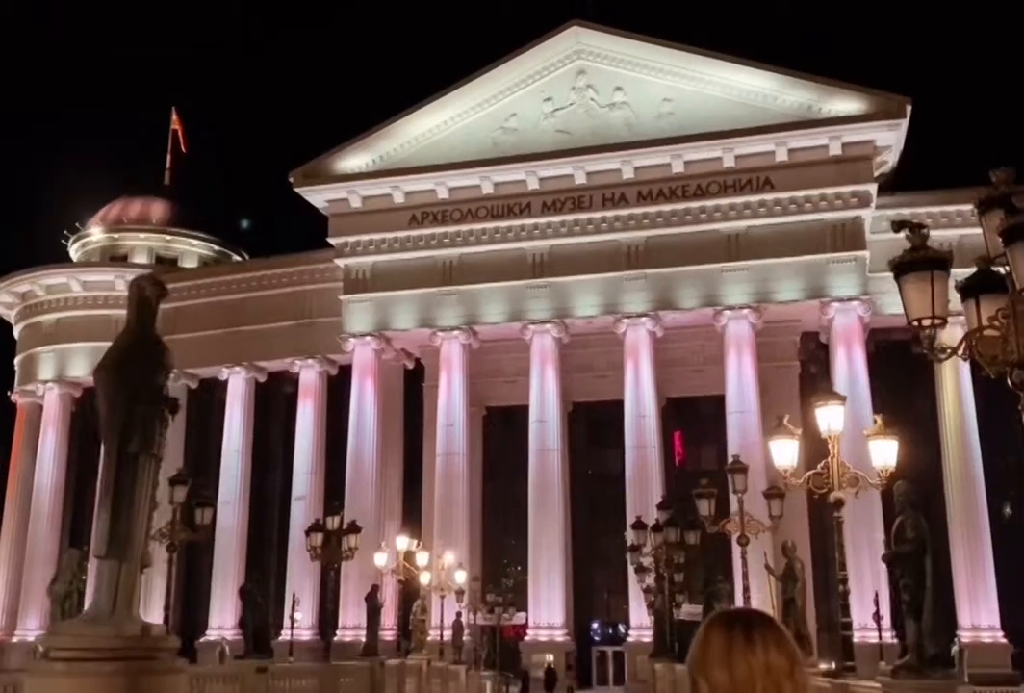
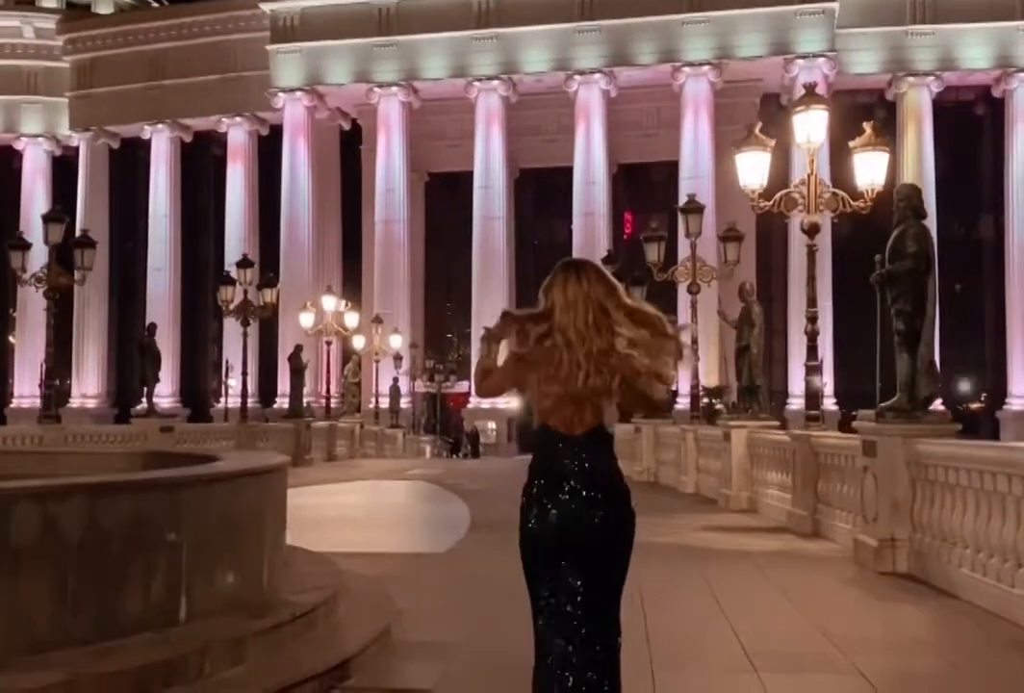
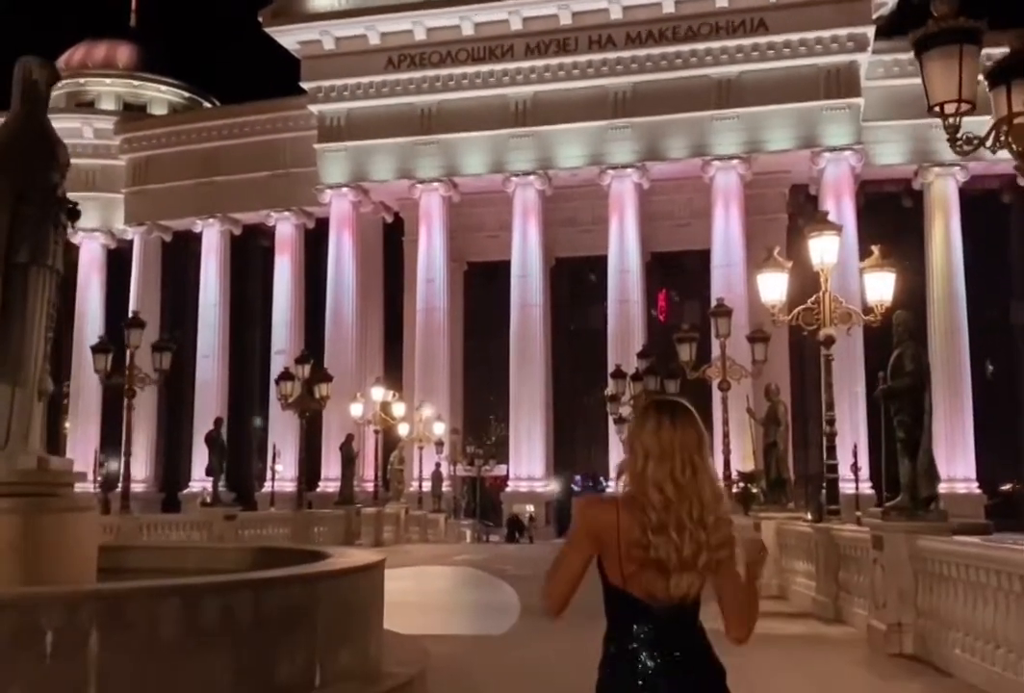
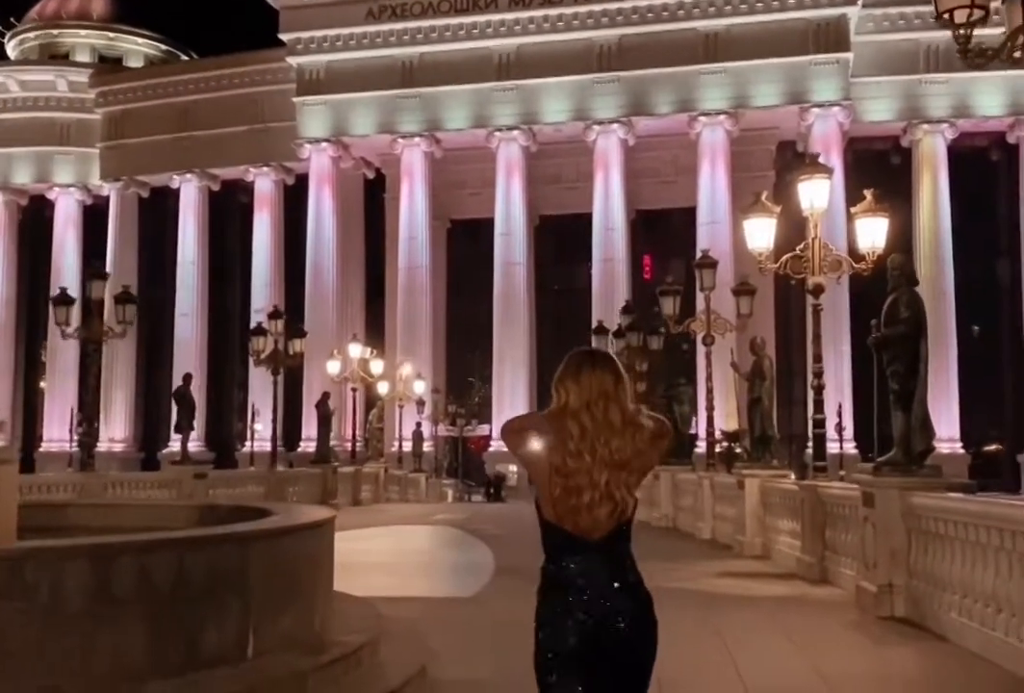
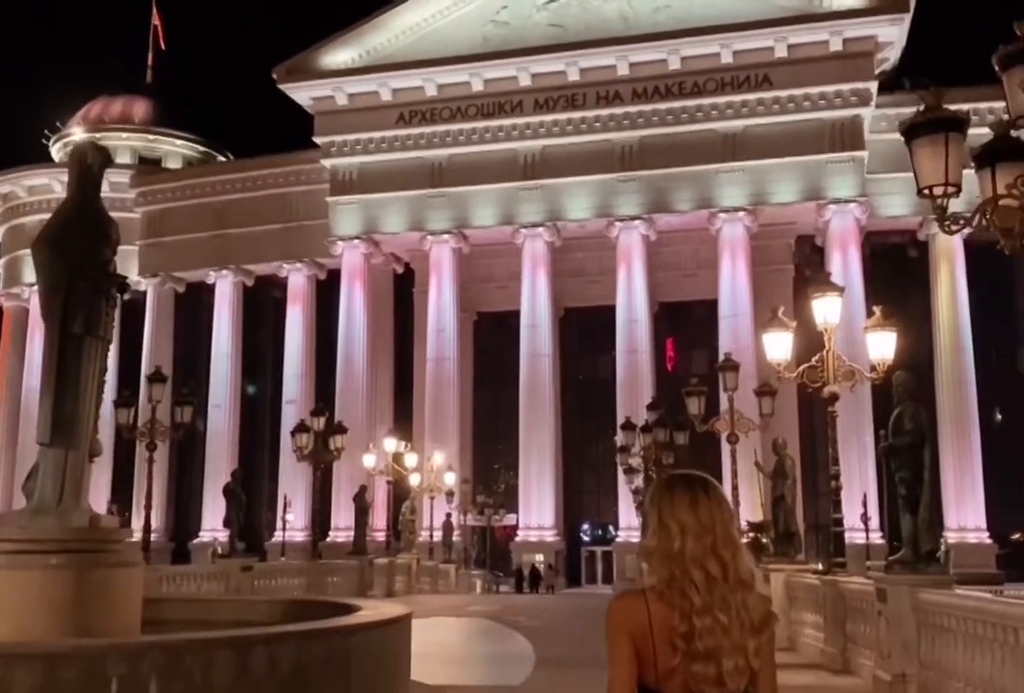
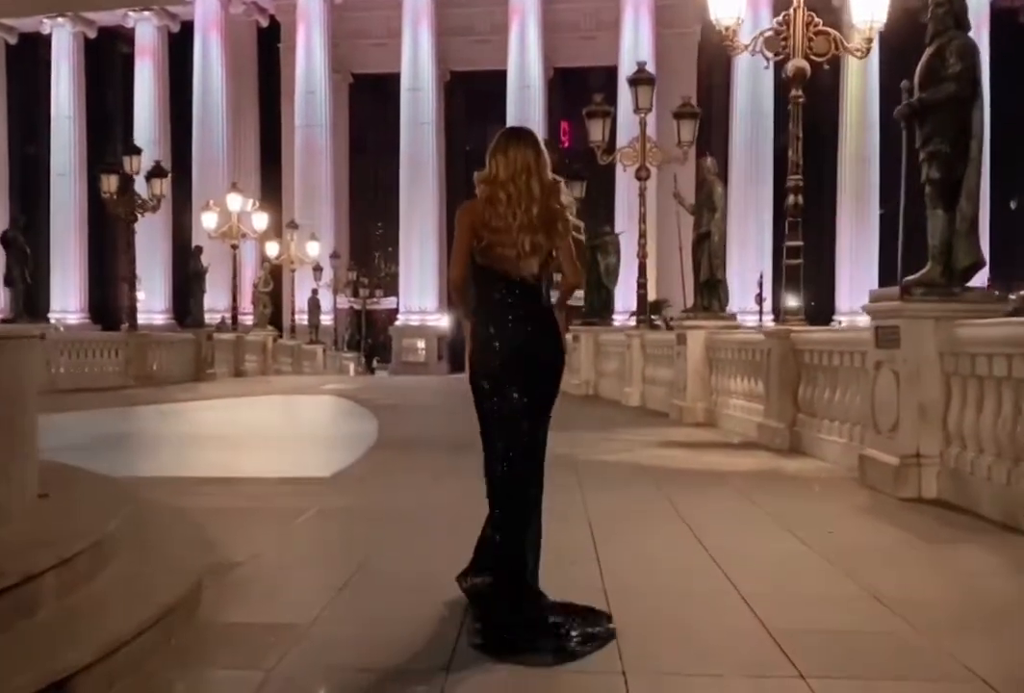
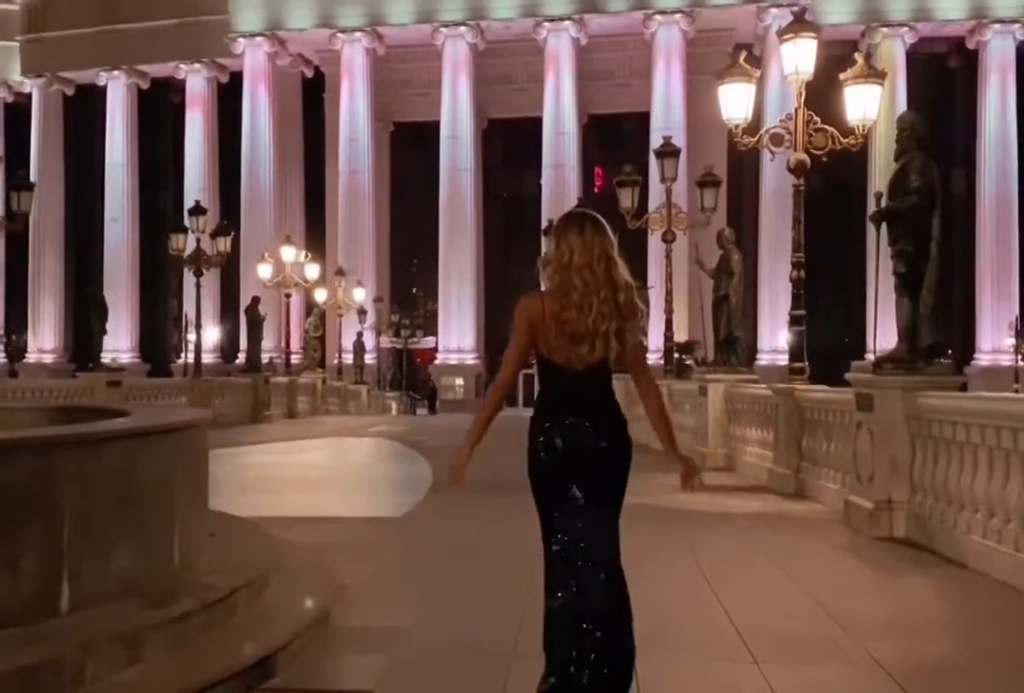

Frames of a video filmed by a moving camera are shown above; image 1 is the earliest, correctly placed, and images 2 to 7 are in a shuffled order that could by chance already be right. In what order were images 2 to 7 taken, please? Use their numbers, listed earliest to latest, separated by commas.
5, 3, 4, 2, 7, 6
